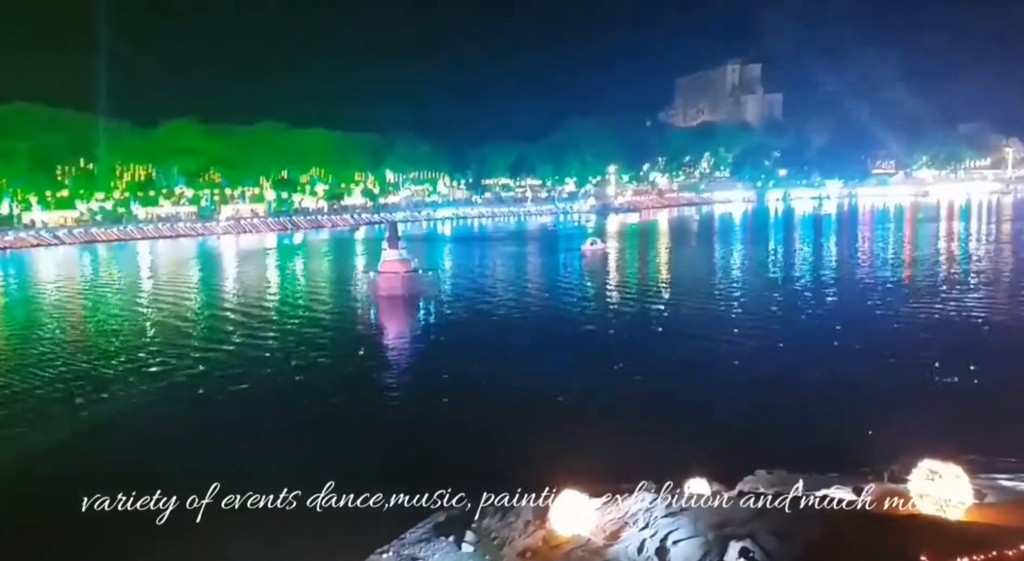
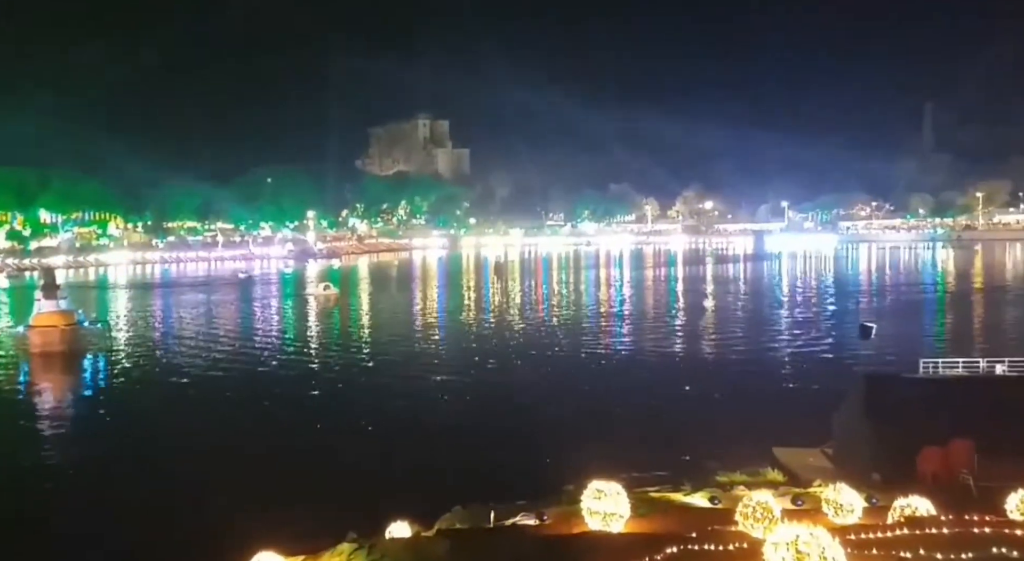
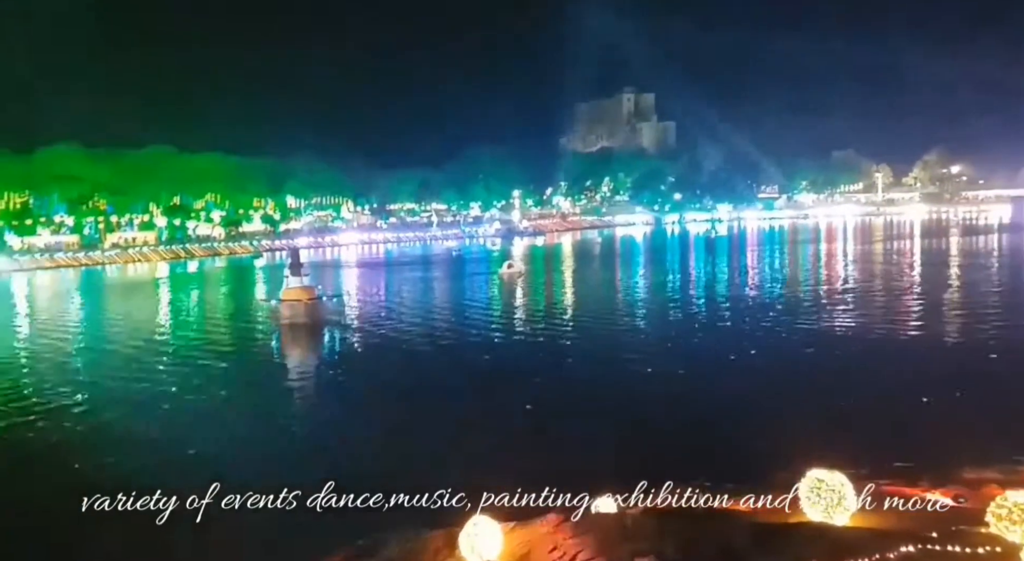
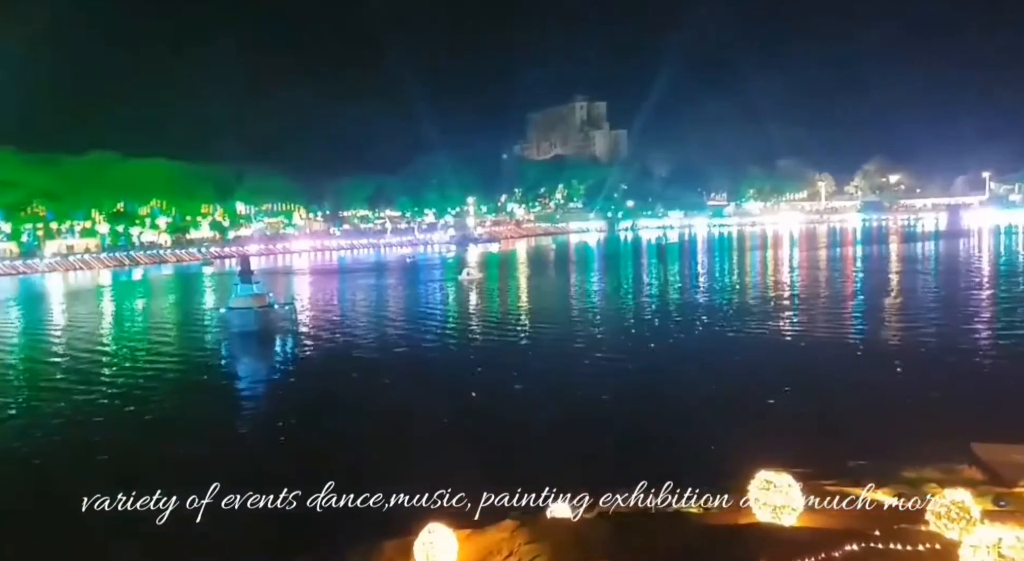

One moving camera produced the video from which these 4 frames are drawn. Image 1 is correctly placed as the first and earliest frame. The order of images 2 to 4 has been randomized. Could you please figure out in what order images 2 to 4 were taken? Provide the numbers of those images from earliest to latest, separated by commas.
3, 4, 2
